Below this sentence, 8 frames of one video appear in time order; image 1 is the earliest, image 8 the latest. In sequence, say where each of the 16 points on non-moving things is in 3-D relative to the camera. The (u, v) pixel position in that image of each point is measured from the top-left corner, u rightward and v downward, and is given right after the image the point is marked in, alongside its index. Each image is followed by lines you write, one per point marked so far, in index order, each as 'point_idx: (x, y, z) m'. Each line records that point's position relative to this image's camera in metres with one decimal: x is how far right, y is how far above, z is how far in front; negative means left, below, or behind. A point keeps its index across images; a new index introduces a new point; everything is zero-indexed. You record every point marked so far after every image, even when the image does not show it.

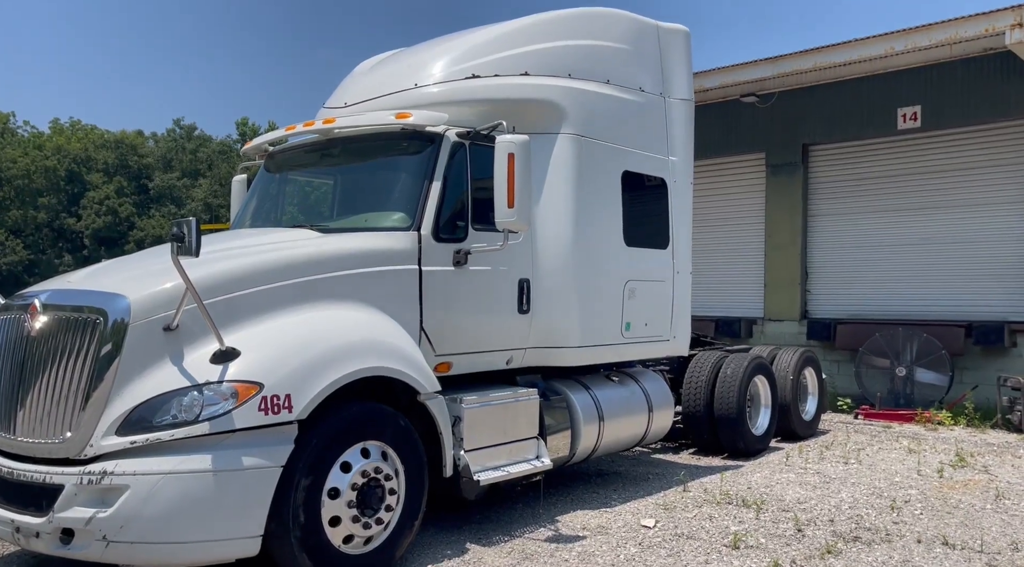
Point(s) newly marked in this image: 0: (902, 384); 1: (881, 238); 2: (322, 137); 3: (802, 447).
0: (+5.3, -1.3, +11.4) m
1: (+5.8, +0.7, +13.1) m
2: (-1.3, +1.0, +5.8) m
3: (+3.0, -1.7, +8.7) m
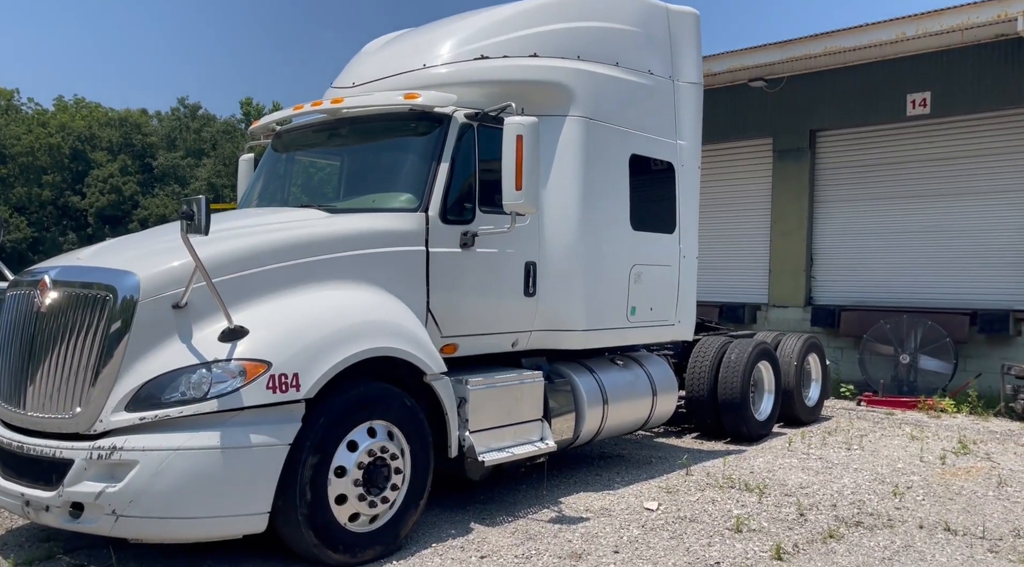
0: (+5.3, -1.2, +11.4) m
1: (+5.9, +0.9, +13.1) m
2: (-1.3, +1.2, +5.8) m
3: (+3.0, -1.5, +8.7) m
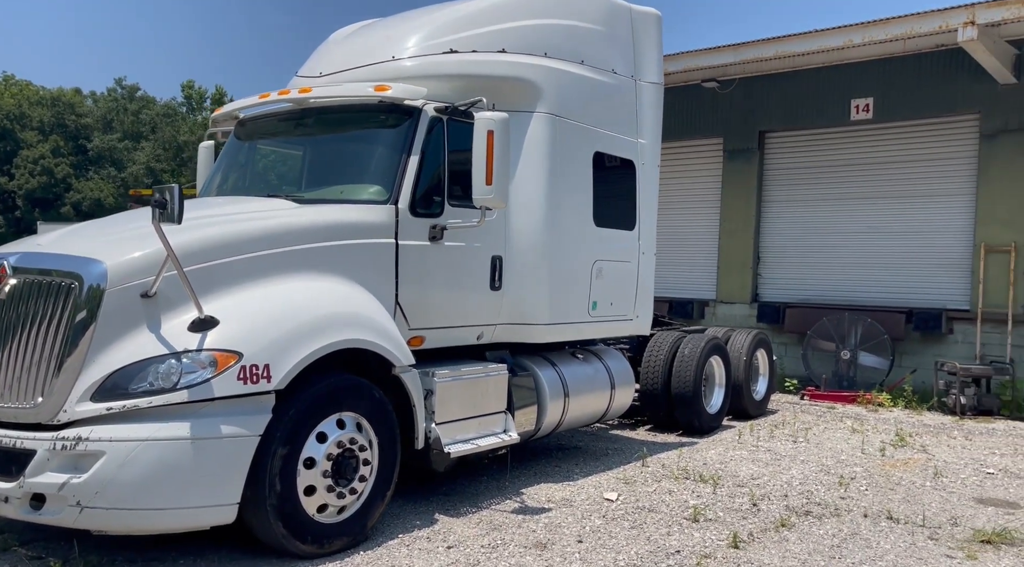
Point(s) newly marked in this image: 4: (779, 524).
0: (+4.7, -1.2, +11.8) m
1: (+5.1, +0.9, +13.5) m
2: (-1.5, +1.2, +5.8) m
3: (+2.6, -1.5, +8.9) m
4: (+1.7, -1.5, +5.3) m
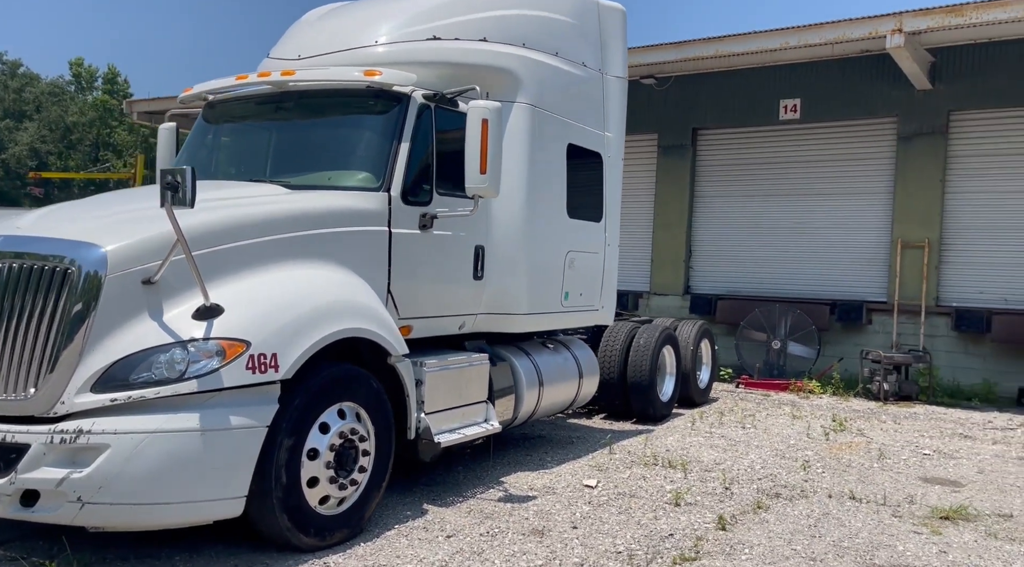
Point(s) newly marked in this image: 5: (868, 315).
0: (+3.9, -1.1, +12.3) m
1: (+4.1, +1.1, +14.0) m
2: (-1.6, +1.3, +5.6) m
3: (+2.1, -1.4, +9.2) m
4: (+1.6, -1.5, +5.5) m
5: (+5.4, -0.5, +12.8) m
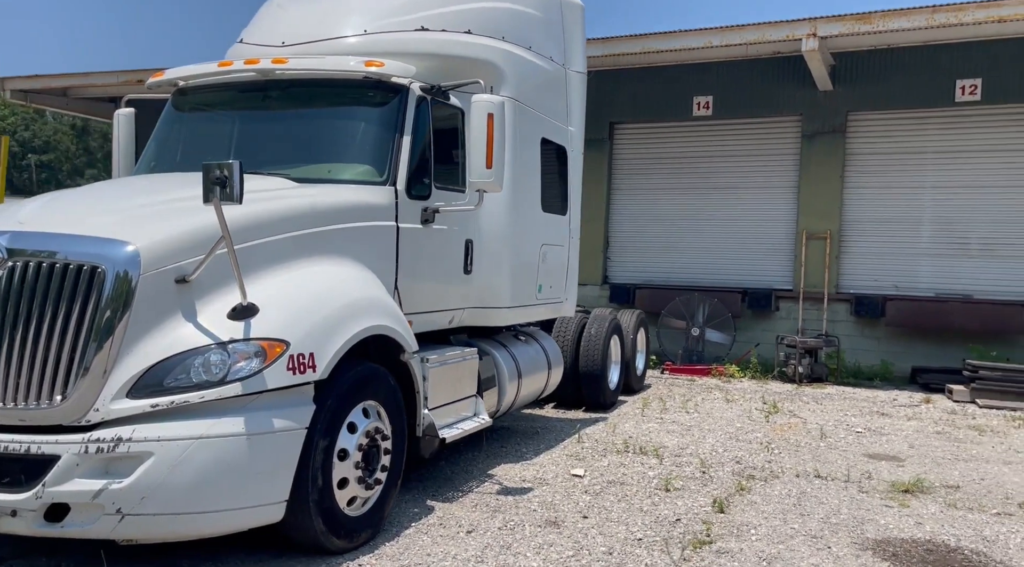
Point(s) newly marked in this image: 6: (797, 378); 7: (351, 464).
0: (+2.8, -0.9, +12.8) m
1: (+2.8, +1.2, +14.6) m
2: (-1.6, +1.3, +5.4) m
3: (+1.5, -1.3, +9.6) m
4: (+1.6, -1.4, +5.8) m
5: (+4.3, -0.3, +13.5) m
6: (+4.0, -1.3, +11.8) m
7: (-0.8, -0.9, +4.2) m
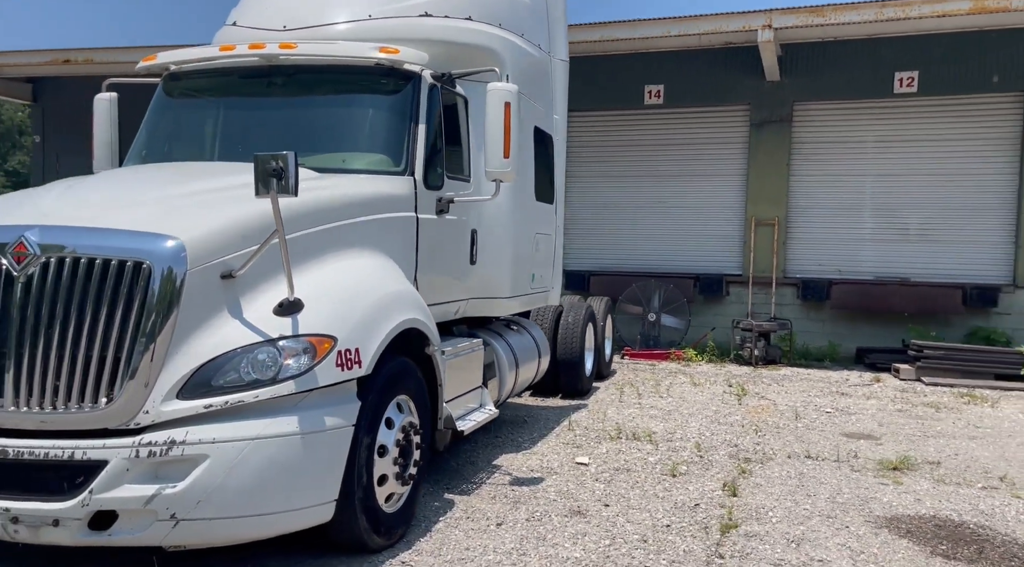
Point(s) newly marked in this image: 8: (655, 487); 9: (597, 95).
0: (+2.2, -0.7, +13.0) m
1: (+2.0, +1.5, +14.7) m
2: (-1.5, +1.4, +5.2) m
3: (+1.2, -1.2, +9.7) m
4: (+1.6, -1.3, +5.9) m
5: (+3.5, -0.1, +13.9) m
6: (+3.5, -1.1, +12.1) m
7: (-0.6, -0.9, +4.2) m
8: (+0.9, -1.3, +5.5) m
9: (+1.5, +3.3, +14.6) m
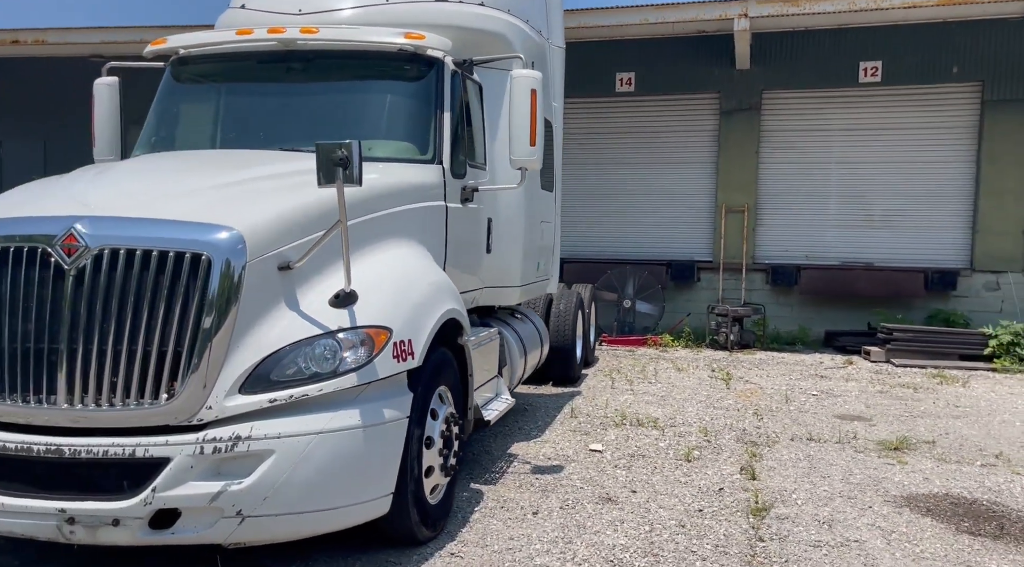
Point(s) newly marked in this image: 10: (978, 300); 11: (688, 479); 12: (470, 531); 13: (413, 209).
0: (+1.8, -0.5, +13.2) m
1: (+1.5, +1.7, +14.8) m
2: (-1.4, +1.4, +5.1) m
3: (+1.0, -1.0, +9.8) m
4: (+1.7, -1.2, +6.1) m
5: (+3.1, +0.2, +14.1) m
6: (+3.2, -0.9, +12.3) m
7: (-0.4, -0.8, +4.1) m
8: (+1.1, -1.3, +5.6) m
9: (+1.0, +3.5, +14.6) m
10: (+7.3, -0.3, +13.1) m
11: (+1.1, -1.3, +5.4) m
12: (-0.2, -1.3, +4.4) m
13: (-0.6, +0.4, +4.5) m
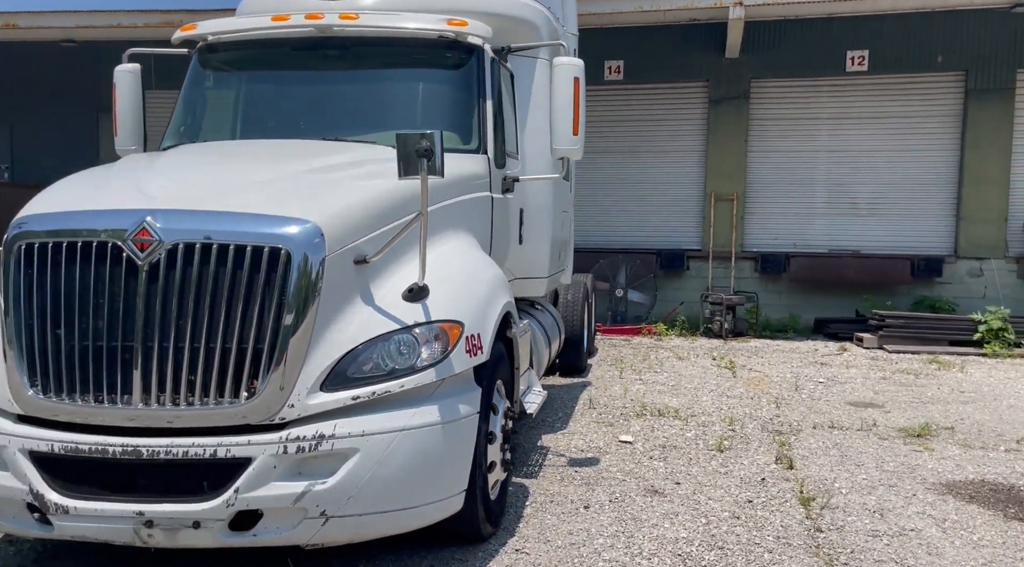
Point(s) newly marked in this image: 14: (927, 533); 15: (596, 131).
0: (+1.7, -0.3, +13.2) m
1: (+1.3, +1.9, +14.8) m
2: (-1.1, +1.5, +4.9) m
3: (+1.1, -0.9, +9.7) m
4: (+2.0, -1.2, +6.1) m
5: (+3.0, +0.4, +14.1) m
6: (+3.1, -0.7, +12.4) m
7: (-0.1, -0.8, +4.0) m
8: (+1.3, -1.2, +5.6) m
9: (+0.8, +3.7, +14.5) m
10: (+7.2, -0.1, +13.3) m
11: (+1.4, -1.2, +5.4) m
12: (+0.1, -1.3, +4.3) m
13: (-0.3, +0.4, +4.4) m
14: (+2.1, -1.3, +4.3) m
15: (+1.5, +2.7, +14.7) m
